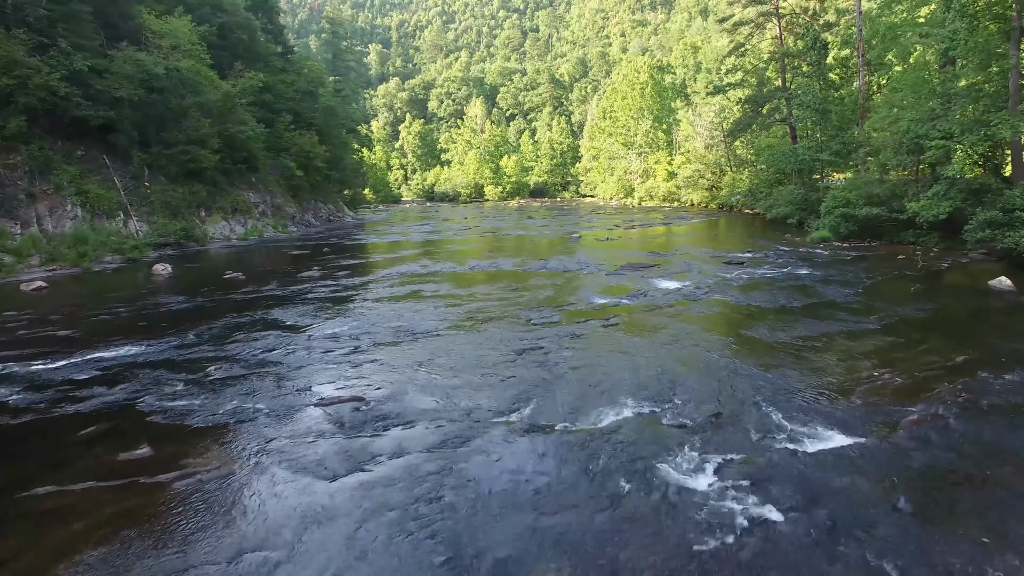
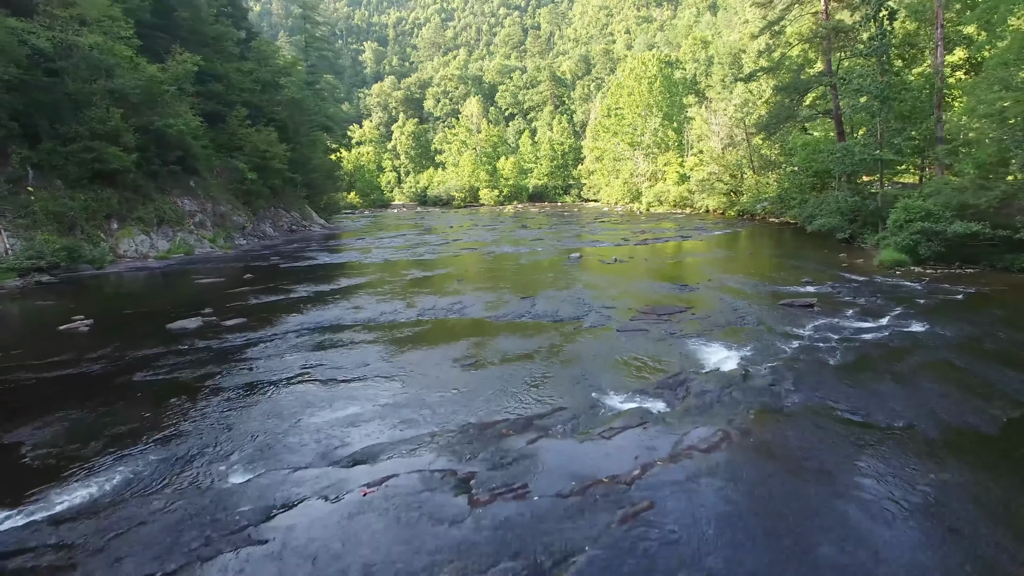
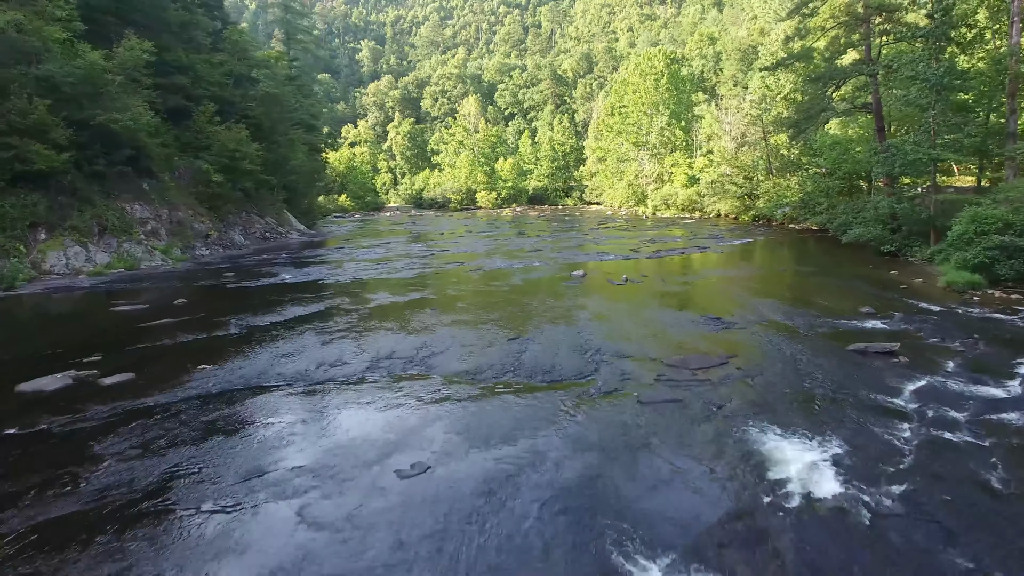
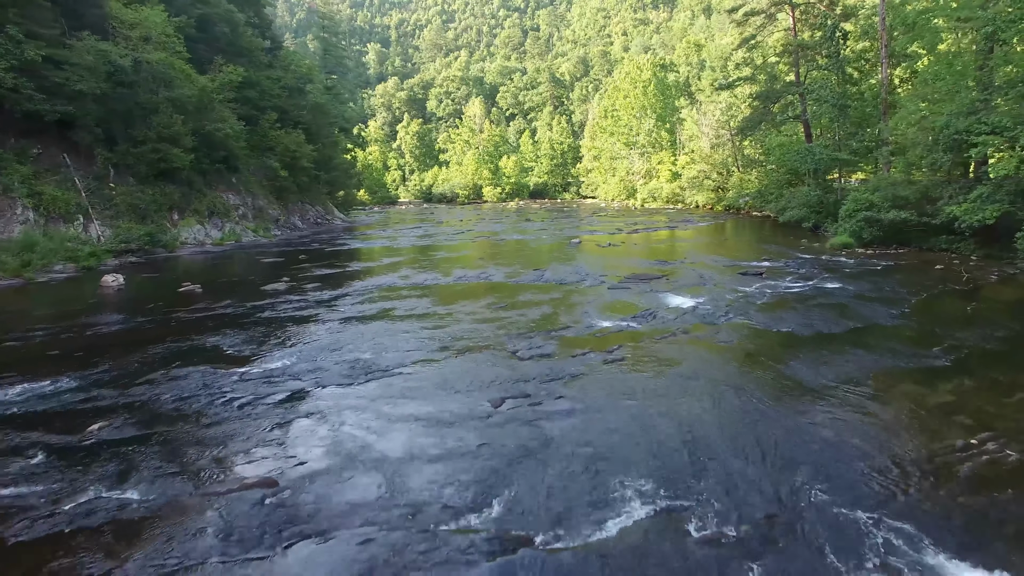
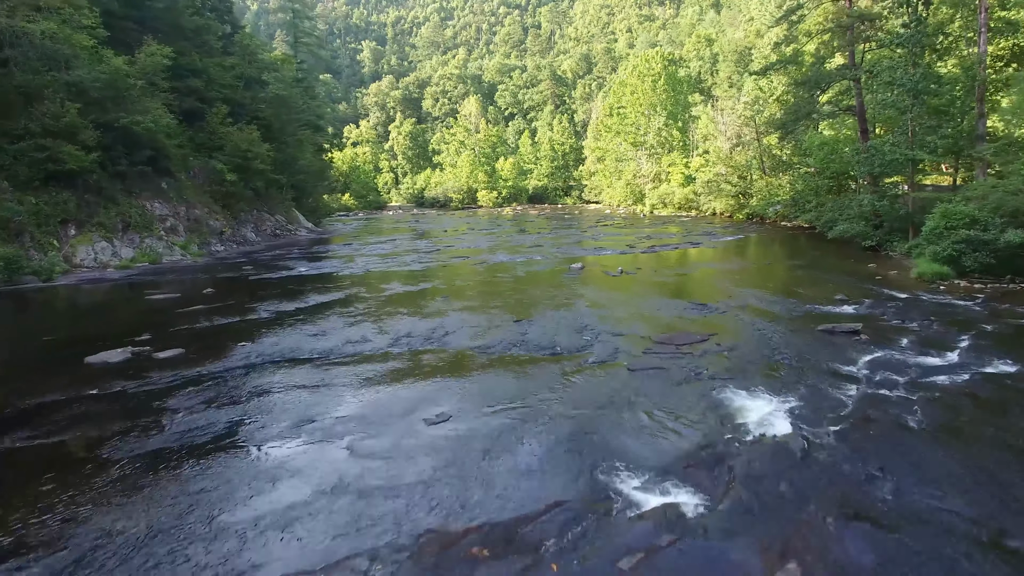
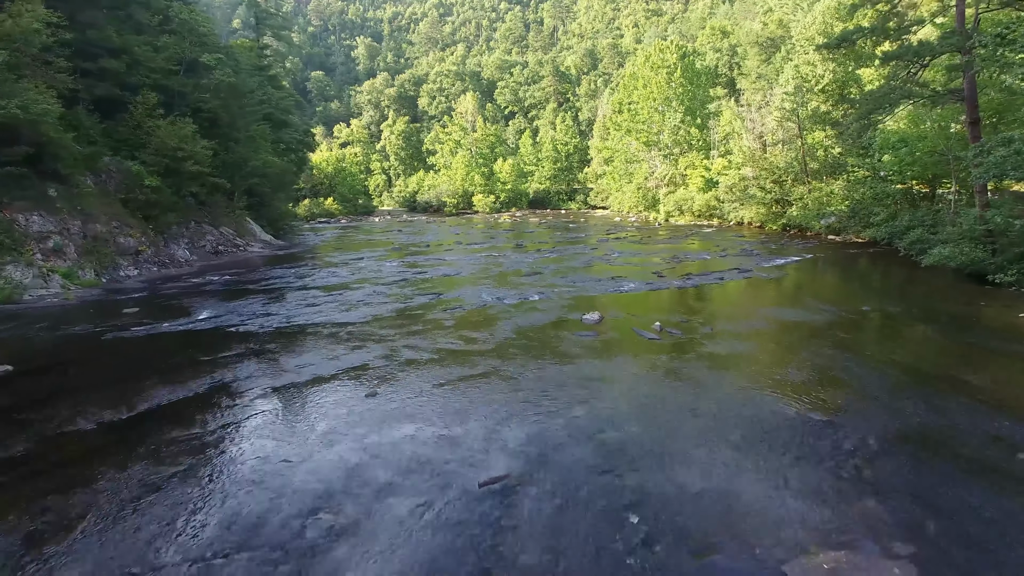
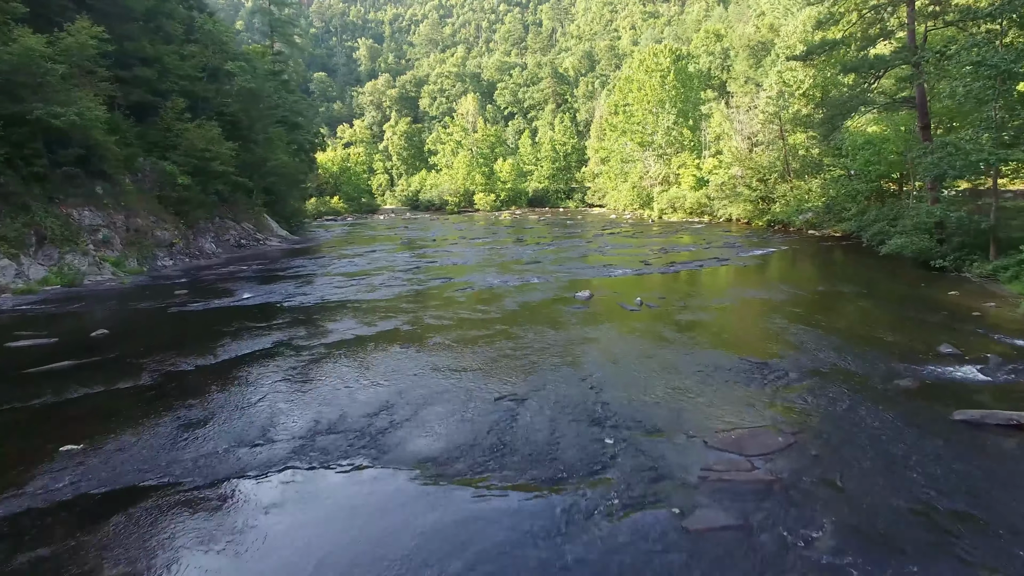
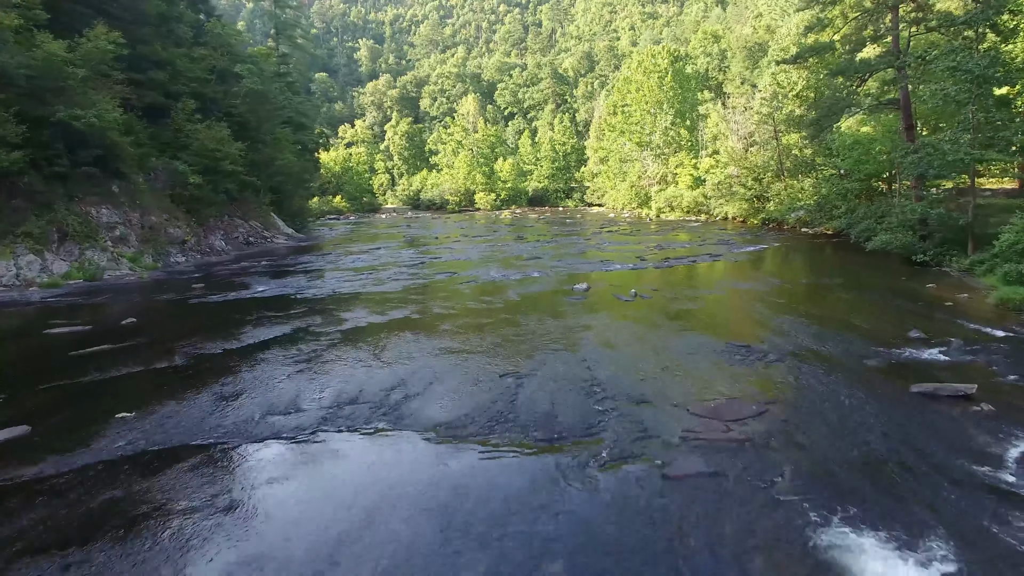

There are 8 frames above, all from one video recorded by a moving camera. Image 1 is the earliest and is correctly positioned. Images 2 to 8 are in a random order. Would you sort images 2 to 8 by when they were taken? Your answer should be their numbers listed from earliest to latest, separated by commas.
4, 2, 5, 3, 8, 7, 6
